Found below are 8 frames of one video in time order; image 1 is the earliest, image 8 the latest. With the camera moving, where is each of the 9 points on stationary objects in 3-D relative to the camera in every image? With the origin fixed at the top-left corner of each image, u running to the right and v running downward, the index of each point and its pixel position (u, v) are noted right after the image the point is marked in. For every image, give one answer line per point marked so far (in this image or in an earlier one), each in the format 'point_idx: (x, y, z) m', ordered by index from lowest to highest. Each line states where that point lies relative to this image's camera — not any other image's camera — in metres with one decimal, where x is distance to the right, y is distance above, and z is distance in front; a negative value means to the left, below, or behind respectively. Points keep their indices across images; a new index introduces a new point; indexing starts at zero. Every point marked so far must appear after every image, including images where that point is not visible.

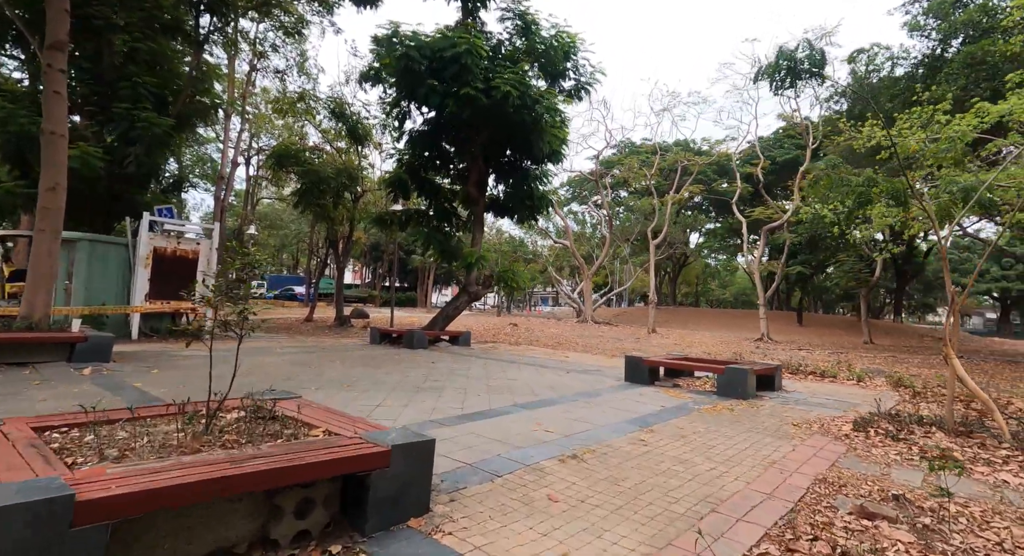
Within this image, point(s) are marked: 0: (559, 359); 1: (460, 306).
0: (+1.0, -1.7, +10.7) m
1: (-1.4, -0.7, +13.1) m
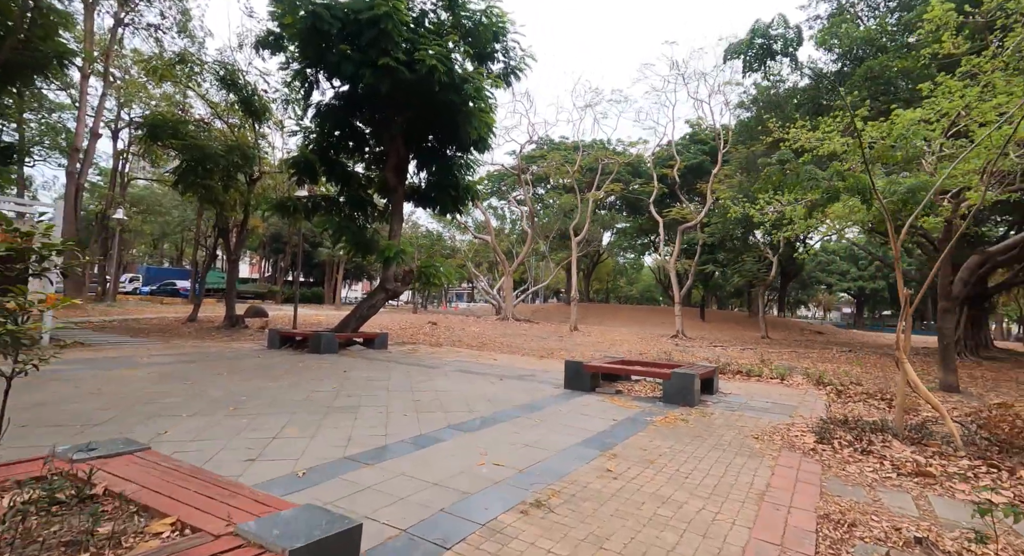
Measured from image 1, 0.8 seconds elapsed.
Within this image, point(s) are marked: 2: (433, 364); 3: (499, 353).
0: (-0.5, -1.7, +9.9) m
1: (-3.2, -0.6, +11.9) m
2: (-1.4, -1.6, +9.3) m
3: (-0.3, -1.8, +12.3) m
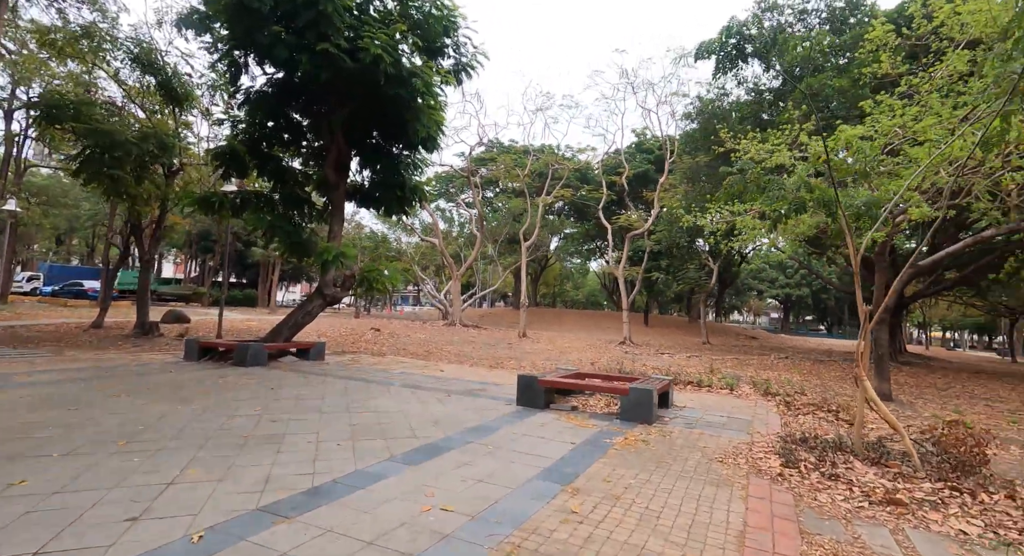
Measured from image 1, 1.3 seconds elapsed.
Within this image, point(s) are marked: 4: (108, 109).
0: (-1.4, -1.8, +9.4) m
1: (-4.3, -0.7, +11.1) m
2: (-2.3, -1.7, +8.6) m
3: (-1.5, -1.9, +11.7) m
4: (-7.0, +2.9, +9.0) m
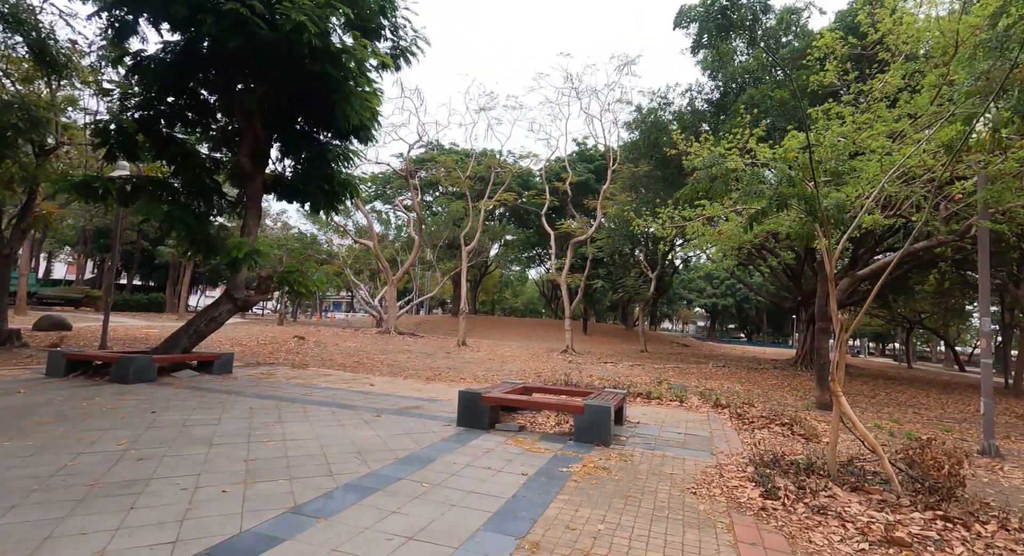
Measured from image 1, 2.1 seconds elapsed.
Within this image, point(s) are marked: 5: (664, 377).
0: (-2.4, -1.8, +8.4) m
1: (-5.5, -0.7, +9.7) m
2: (-3.2, -1.7, +7.5) m
3: (-2.8, -2.0, +10.7) m
4: (-7.8, +3.0, +7.4) m
5: (+3.5, -2.3, +12.1) m
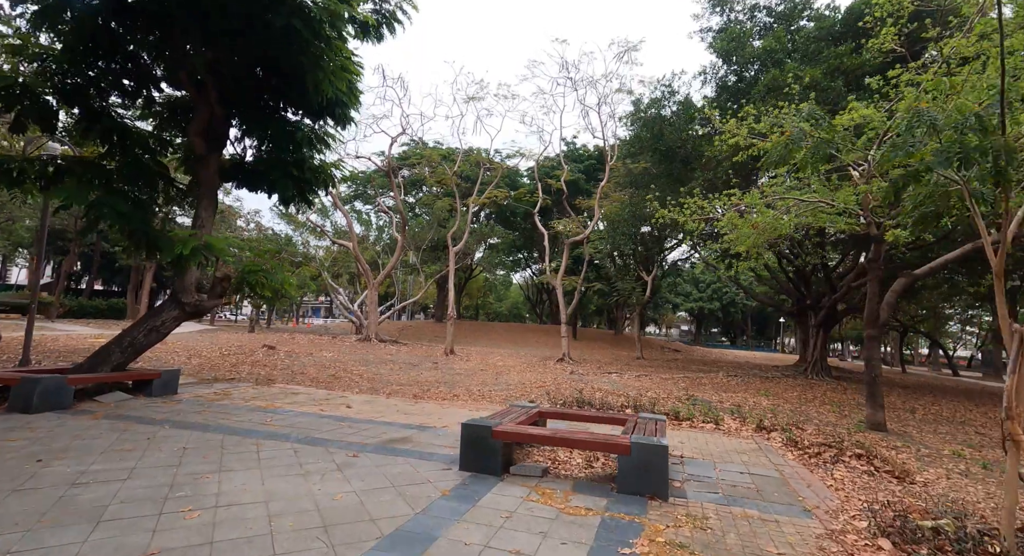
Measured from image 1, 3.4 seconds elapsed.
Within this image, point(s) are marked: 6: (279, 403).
0: (-2.4, -1.8, +6.9) m
1: (-5.5, -0.7, +8.2) m
2: (-3.1, -1.7, +6.1) m
3: (-2.8, -2.0, +9.2) m
4: (-7.7, +3.0, +5.8) m
5: (+3.5, -2.3, +10.8) m
6: (-3.6, -1.9, +7.9) m
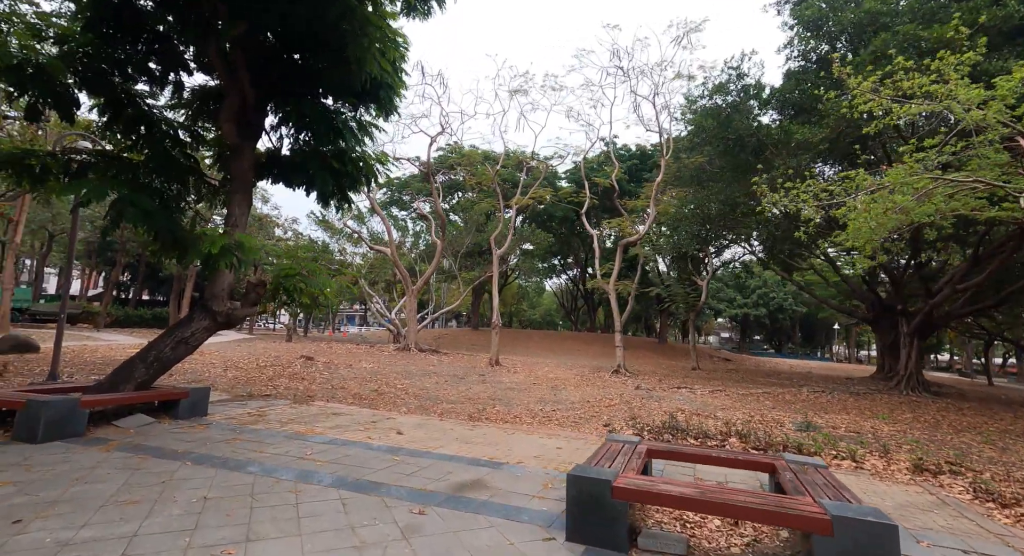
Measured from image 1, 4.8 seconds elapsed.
0: (-1.4, -1.9, +5.8) m
1: (-4.5, -0.8, +7.3) m
2: (-2.2, -1.7, +5.0) m
3: (-1.7, -2.1, +8.1) m
4: (-6.9, +2.9, +5.1) m
5: (+4.6, -2.4, +9.3) m
6: (-2.5, -2.0, +6.9) m
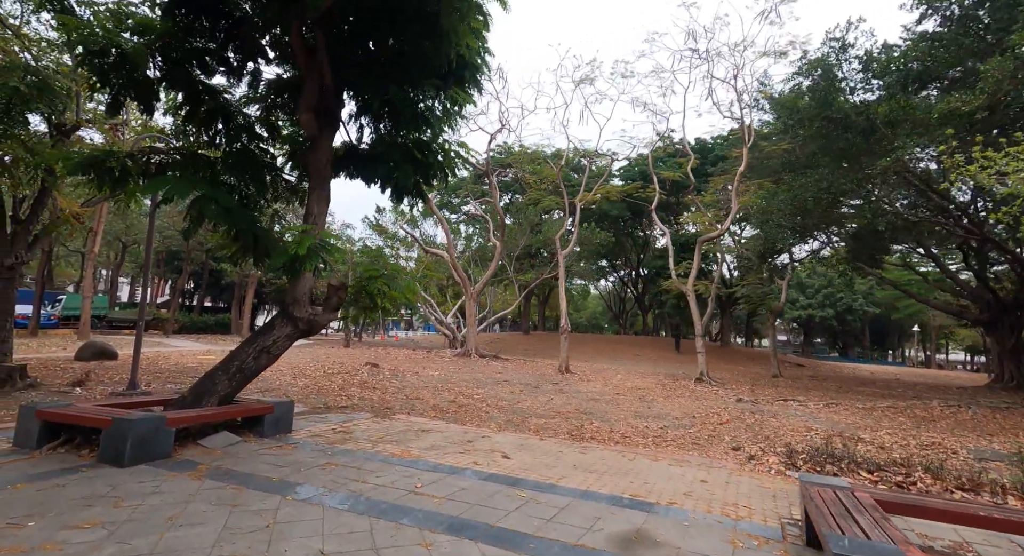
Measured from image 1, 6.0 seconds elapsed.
0: (-0.1, -1.9, +5.0) m
1: (-3.0, -0.9, +6.7) m
2: (-0.9, -1.8, +4.3) m
3: (-0.2, -2.2, +7.3) m
4: (-5.7, +2.8, +4.8) m
5: (+6.2, -2.3, +8.0) m
6: (-1.2, -2.0, +6.2) m
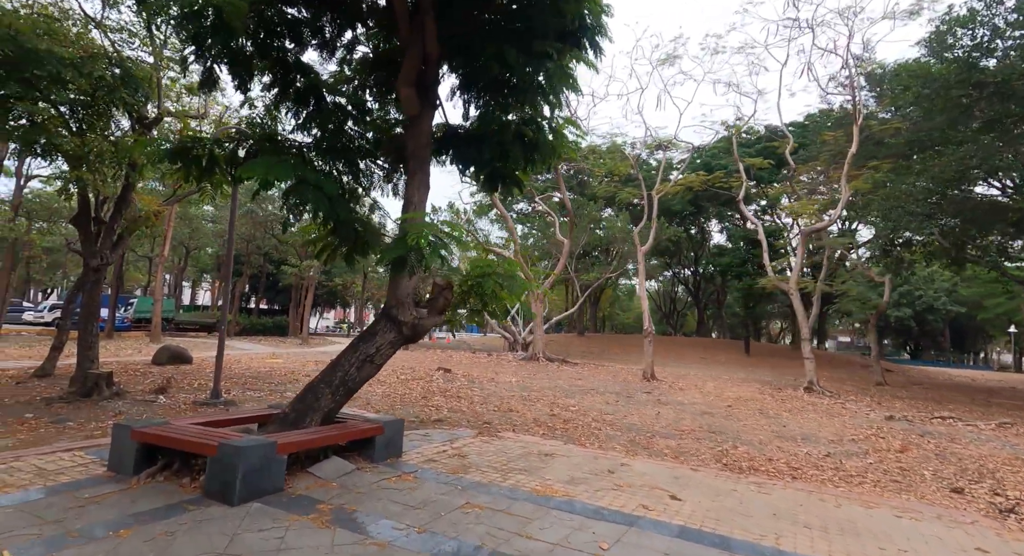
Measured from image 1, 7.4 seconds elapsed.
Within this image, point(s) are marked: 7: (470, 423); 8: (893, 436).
0: (+1.4, -1.9, +3.9) m
1: (-1.4, -0.9, +5.8) m
2: (+0.5, -1.7, +3.2) m
3: (+1.5, -2.1, +6.2) m
4: (-4.2, +2.8, +4.1) m
5: (+7.9, -2.3, +6.4) m
6: (+0.4, -2.0, +5.1) m
7: (-0.6, -2.2, +8.2) m
8: (+5.6, -2.3, +7.6) m
